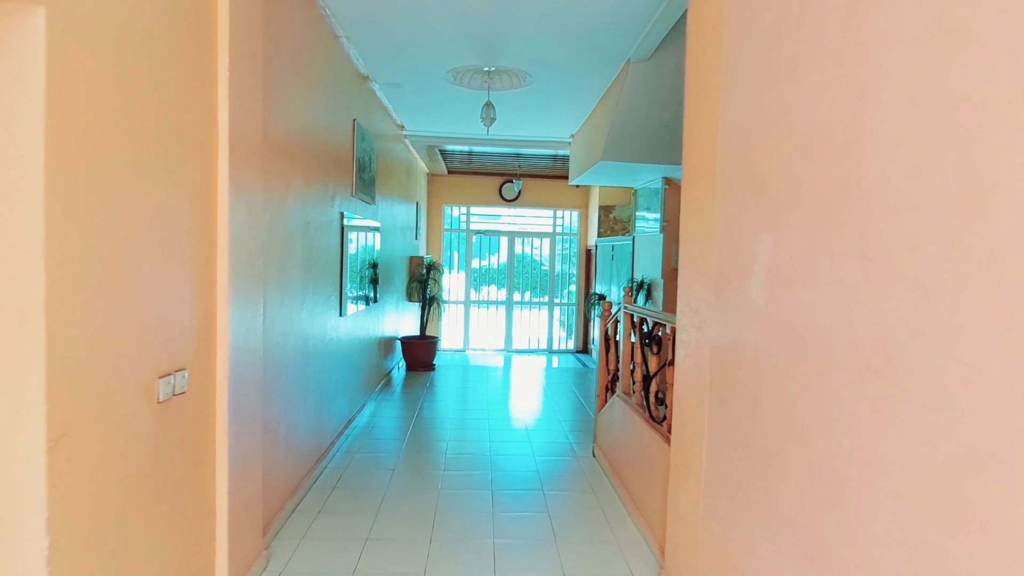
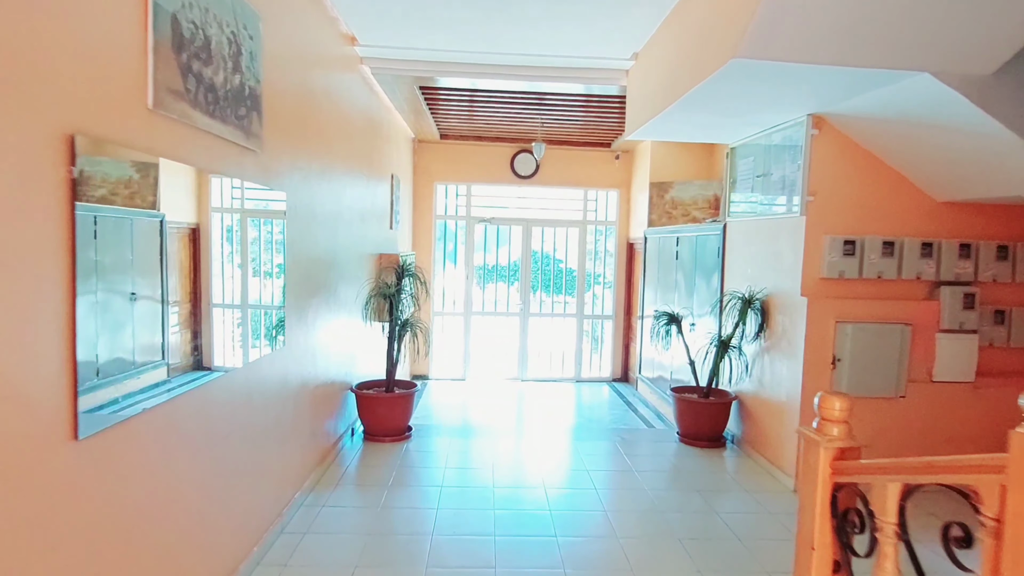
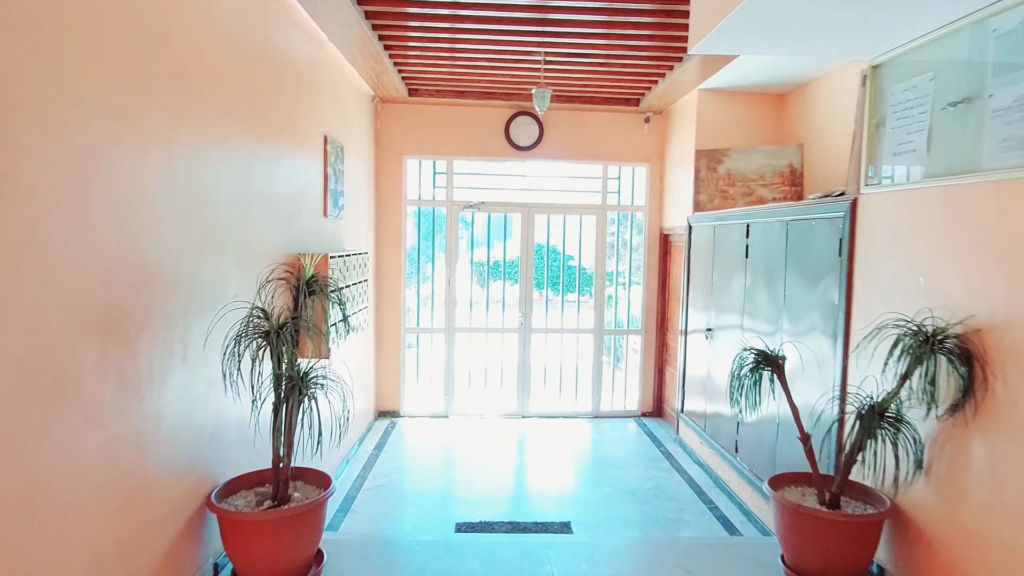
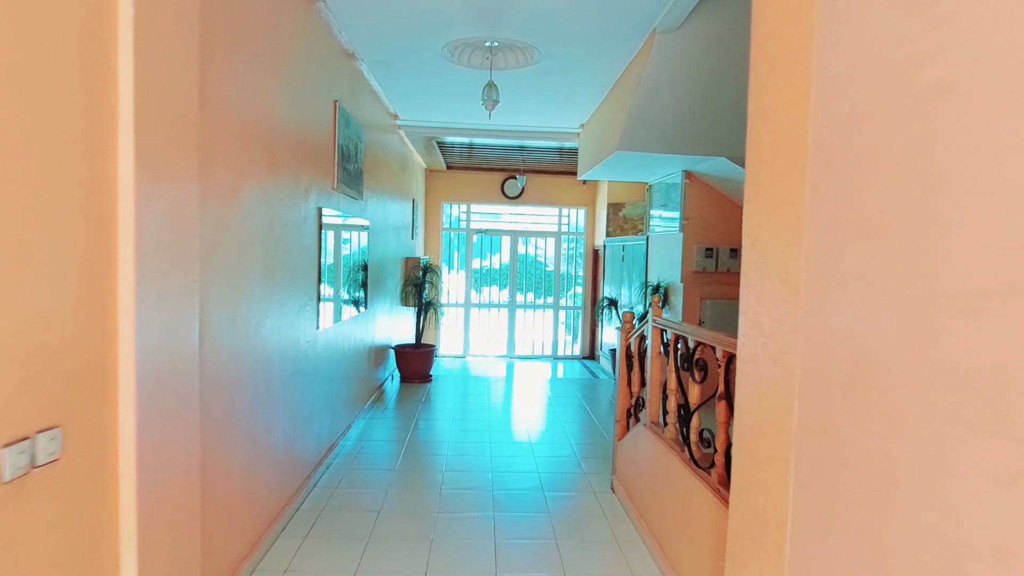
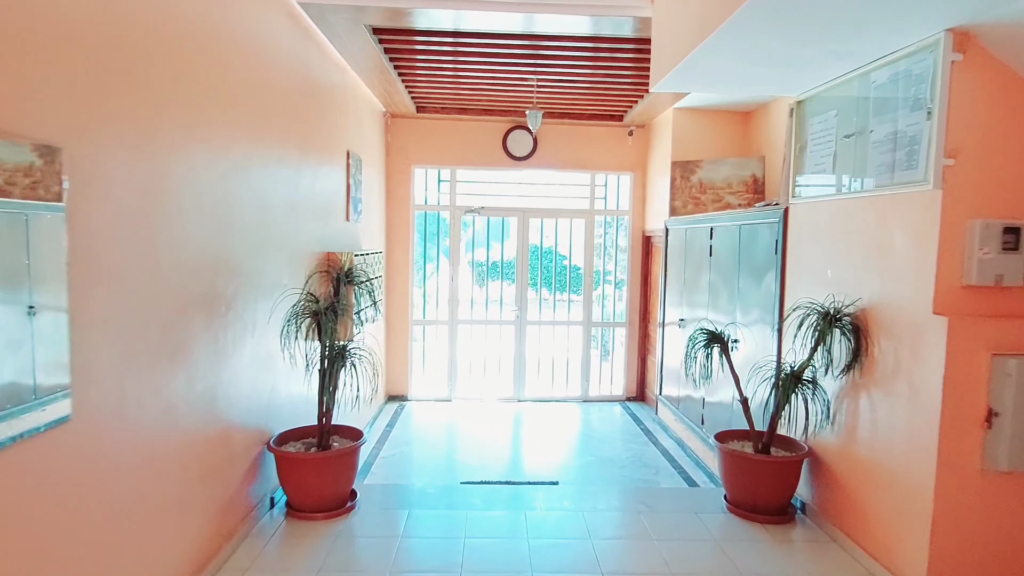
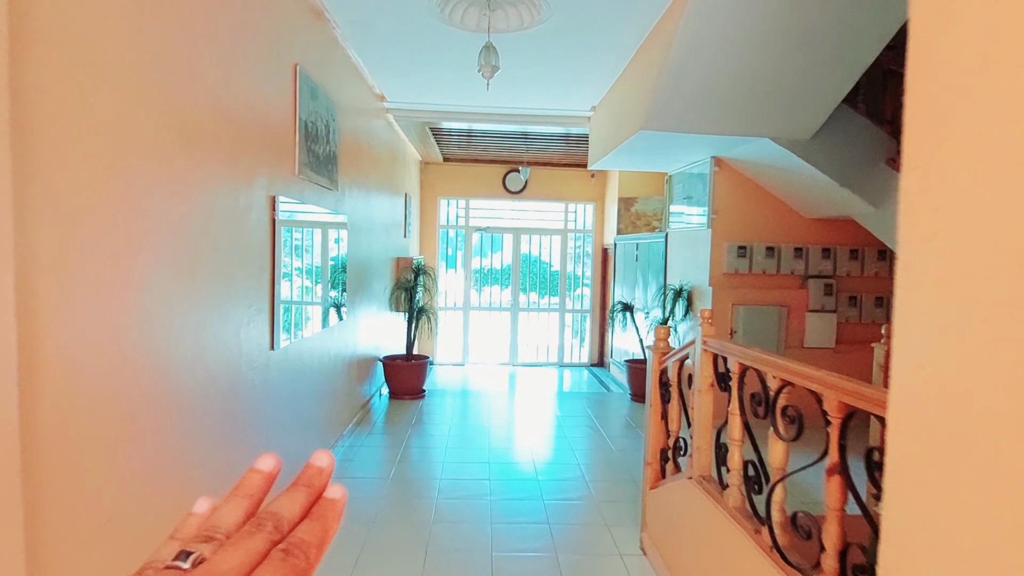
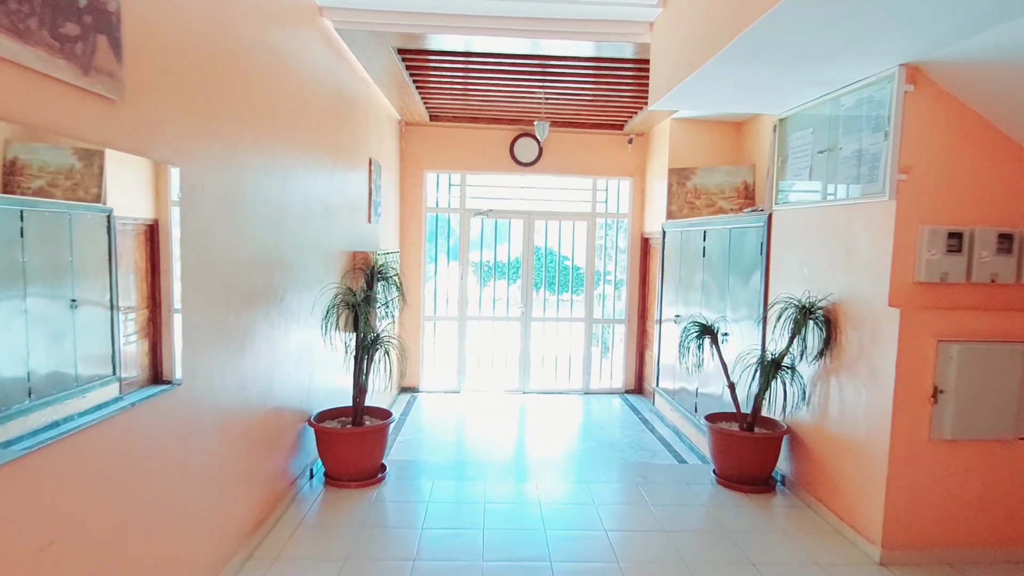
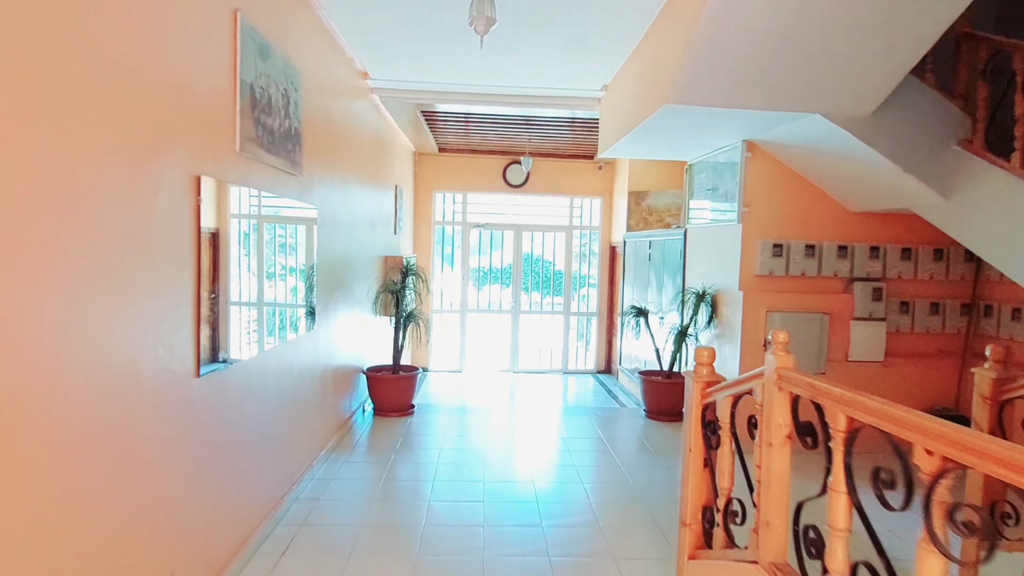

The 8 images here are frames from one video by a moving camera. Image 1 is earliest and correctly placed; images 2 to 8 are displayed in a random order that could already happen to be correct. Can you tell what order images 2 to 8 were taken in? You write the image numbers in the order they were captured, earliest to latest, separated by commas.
4, 6, 8, 2, 7, 5, 3
